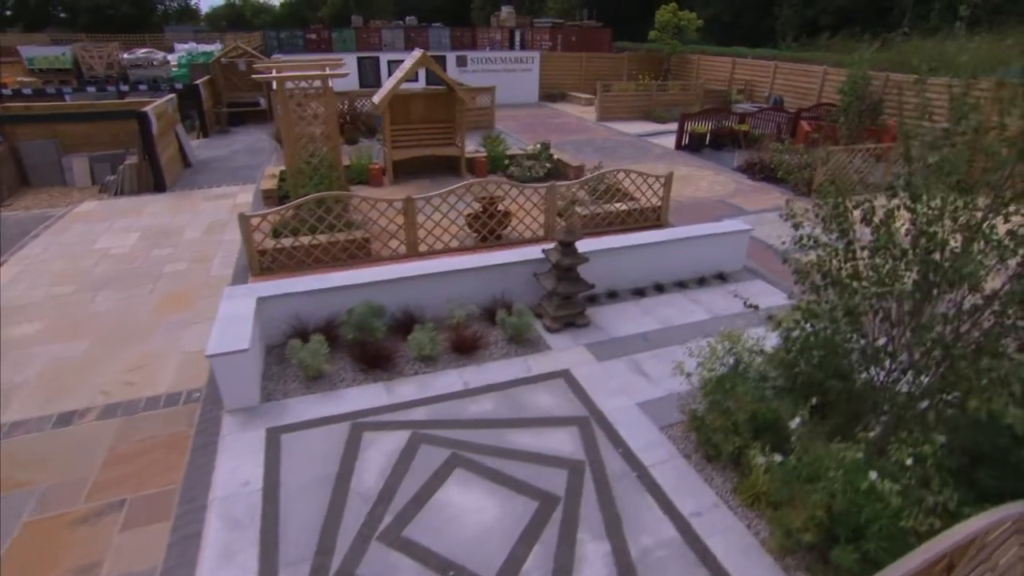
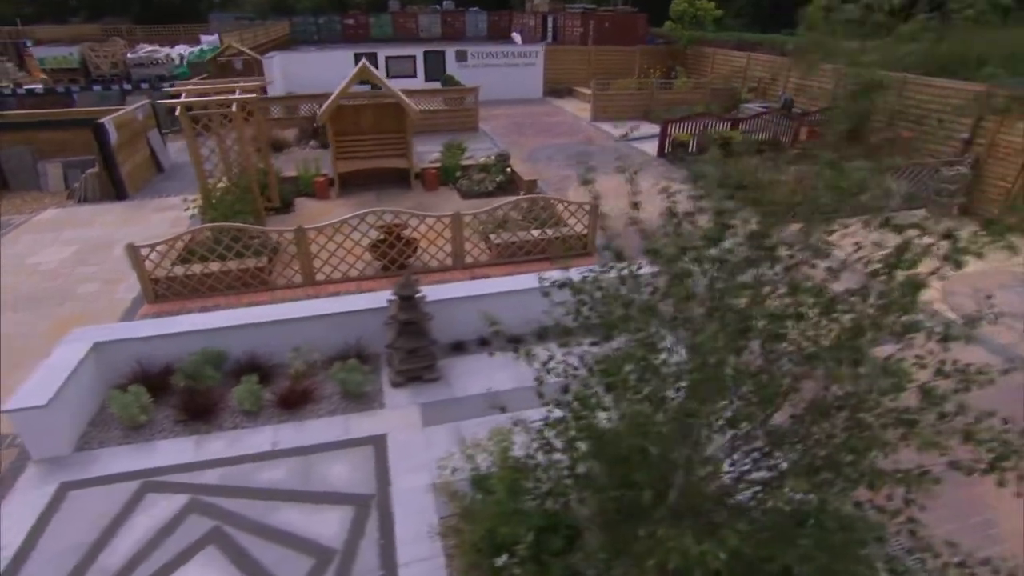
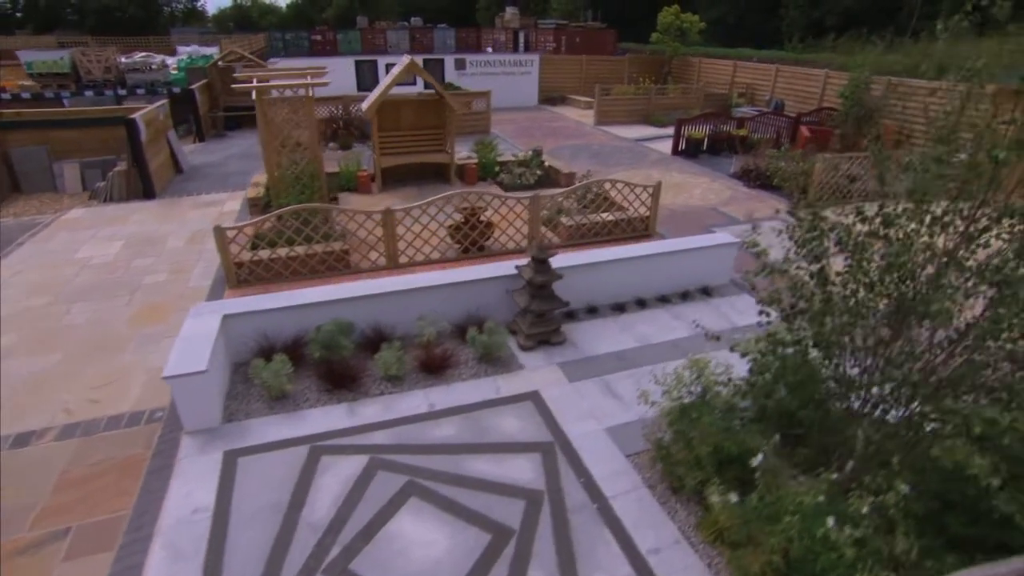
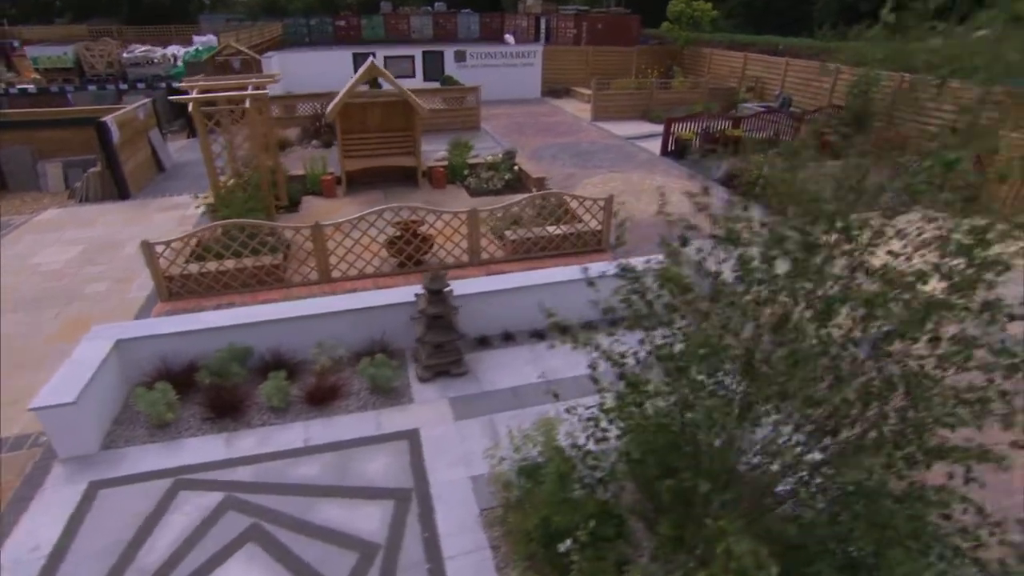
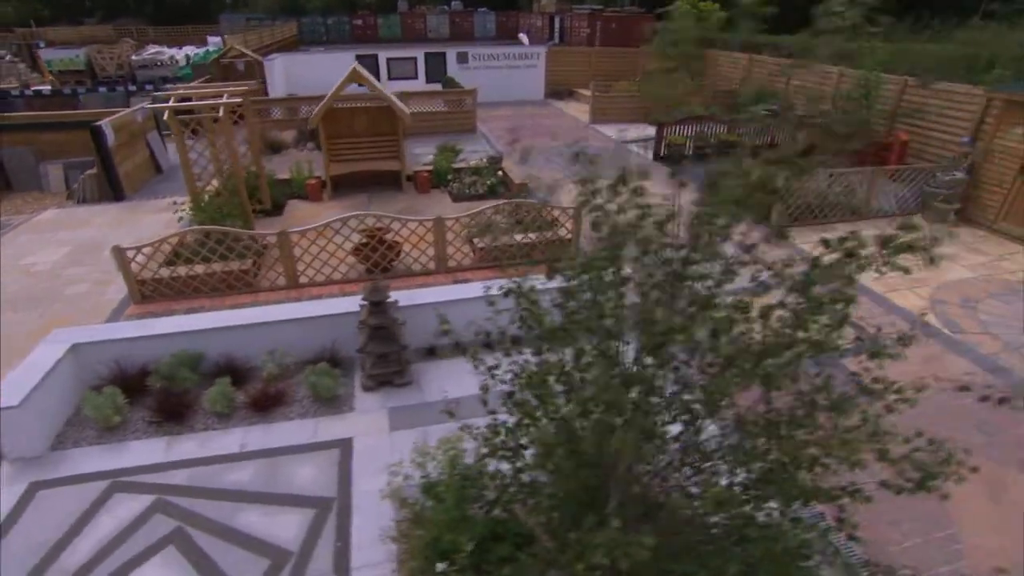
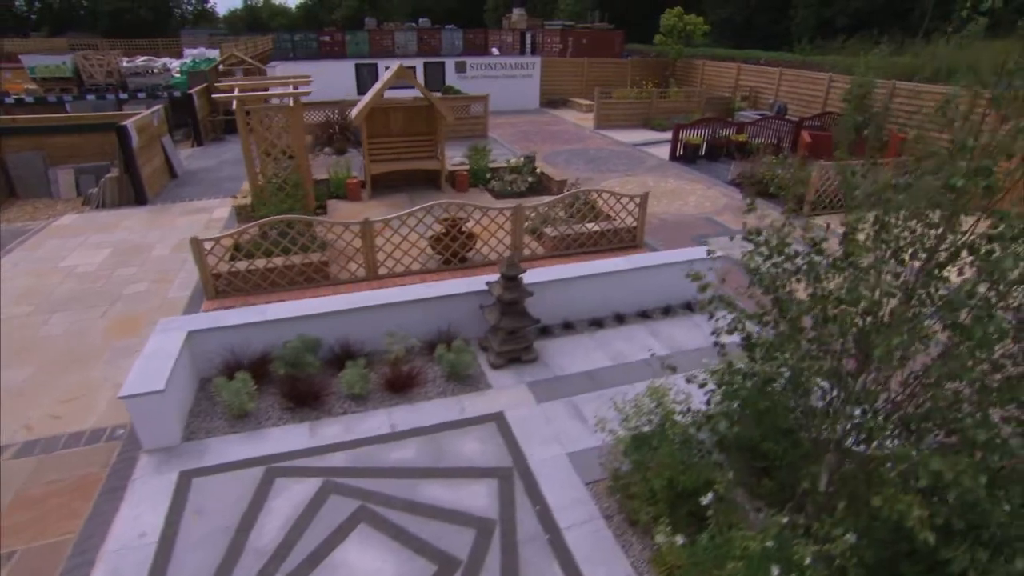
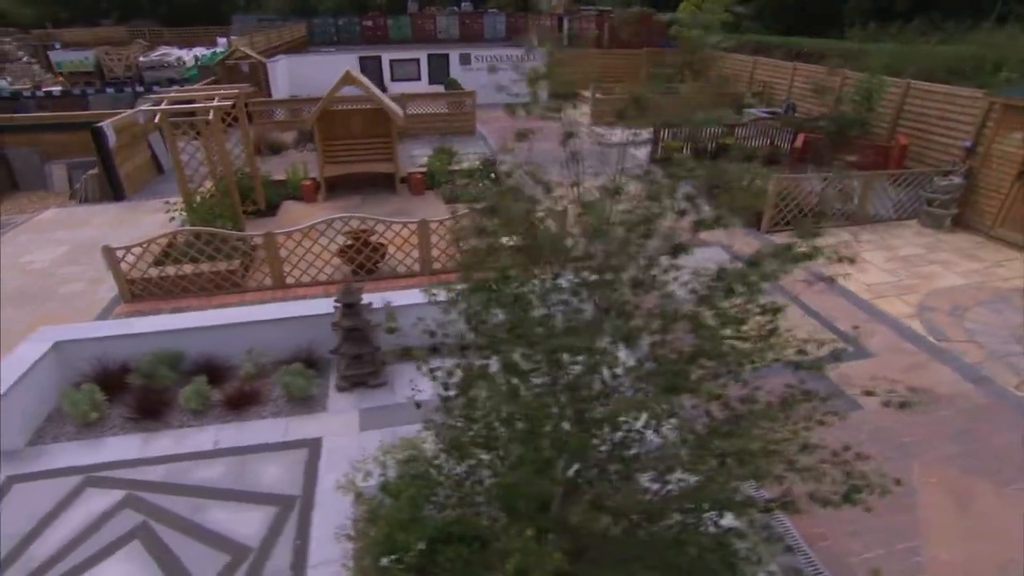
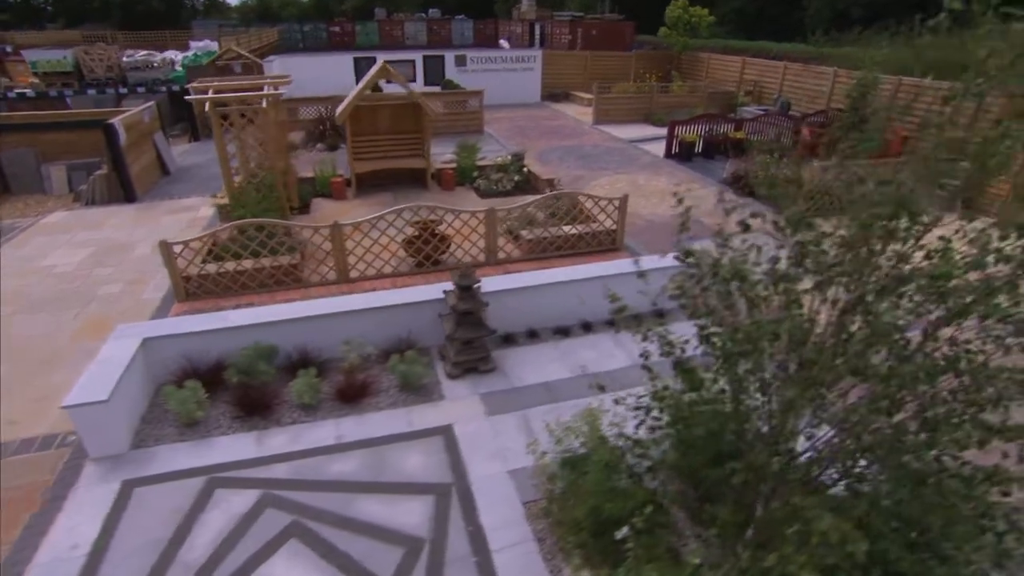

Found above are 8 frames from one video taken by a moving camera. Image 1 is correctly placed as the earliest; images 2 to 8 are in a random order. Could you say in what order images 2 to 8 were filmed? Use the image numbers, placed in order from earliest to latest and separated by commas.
3, 6, 8, 4, 2, 5, 7
